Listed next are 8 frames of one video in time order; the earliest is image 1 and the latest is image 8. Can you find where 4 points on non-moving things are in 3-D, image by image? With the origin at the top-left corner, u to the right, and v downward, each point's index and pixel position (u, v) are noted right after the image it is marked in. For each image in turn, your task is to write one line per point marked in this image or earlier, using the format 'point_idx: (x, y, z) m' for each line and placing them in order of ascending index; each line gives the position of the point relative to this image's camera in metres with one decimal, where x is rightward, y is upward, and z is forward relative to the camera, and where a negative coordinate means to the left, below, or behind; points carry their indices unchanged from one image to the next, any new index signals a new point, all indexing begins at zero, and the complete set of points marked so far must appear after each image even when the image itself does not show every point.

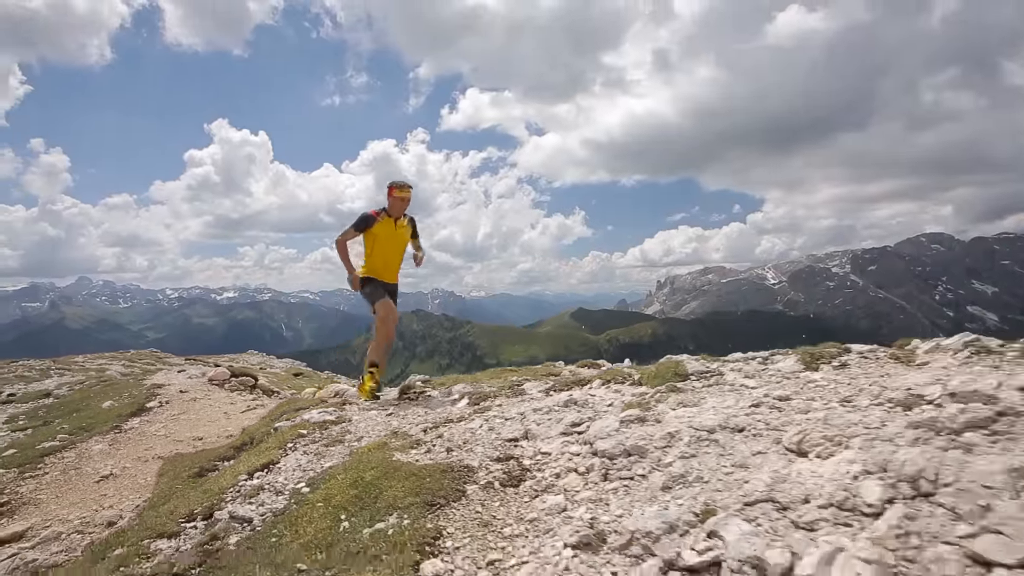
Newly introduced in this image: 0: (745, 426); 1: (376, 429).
0: (+2.7, -1.6, +6.2) m
1: (-2.6, -2.7, +10.0) m
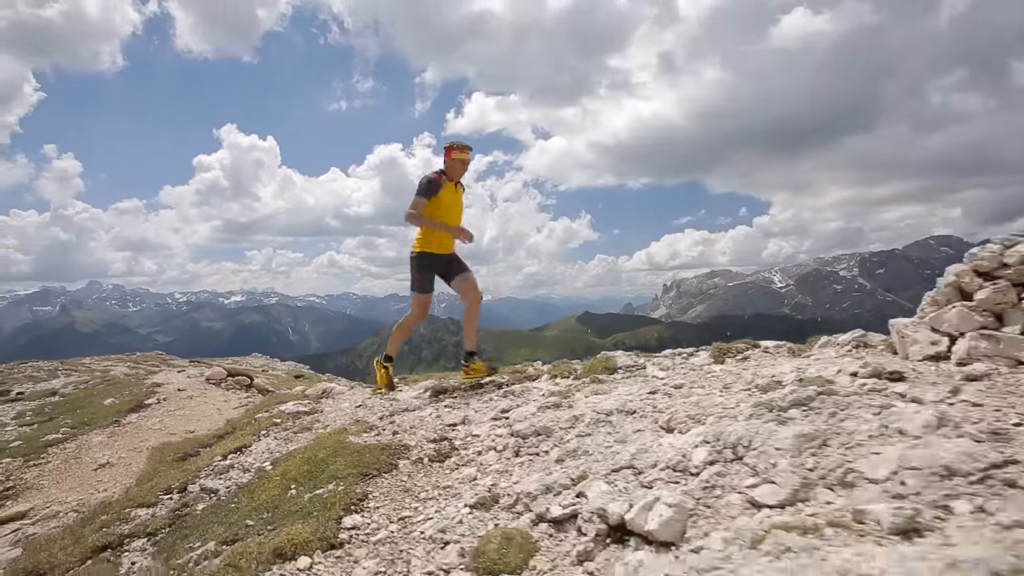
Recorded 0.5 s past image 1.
0: (+1.7, -1.6, +7.2) m
1: (-3.5, -2.7, +11.0) m
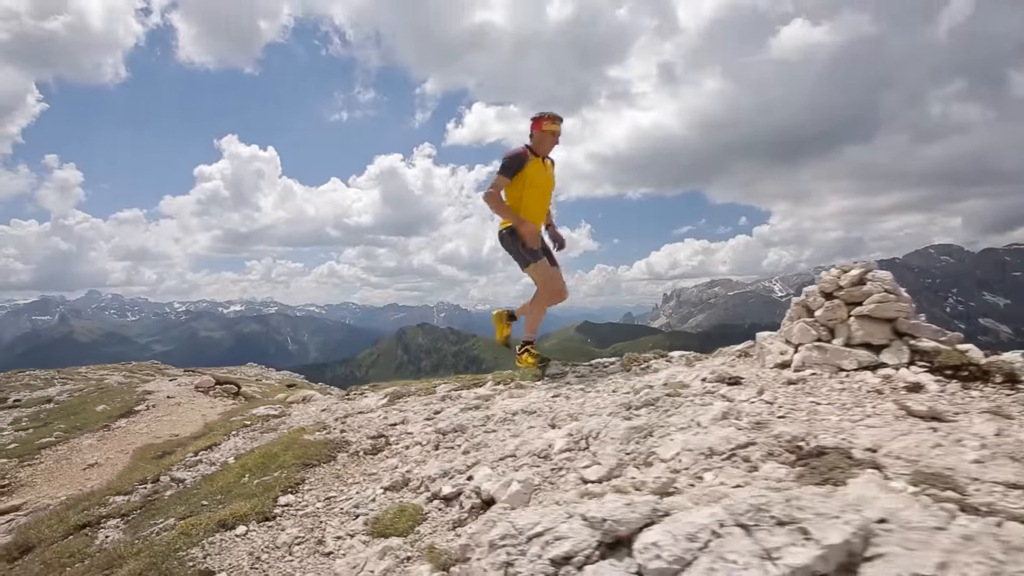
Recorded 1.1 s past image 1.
0: (+0.4, -1.9, +8.5) m
1: (-4.8, -3.1, +12.3) m
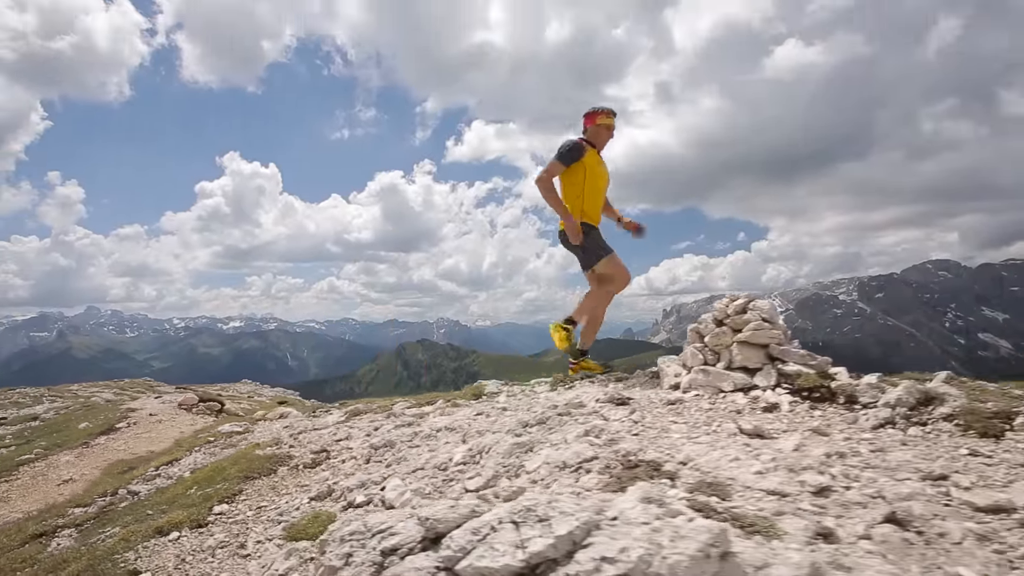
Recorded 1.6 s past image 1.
0: (-1.0, -2.4, +9.3) m
1: (-6.2, -3.7, +13.1) m
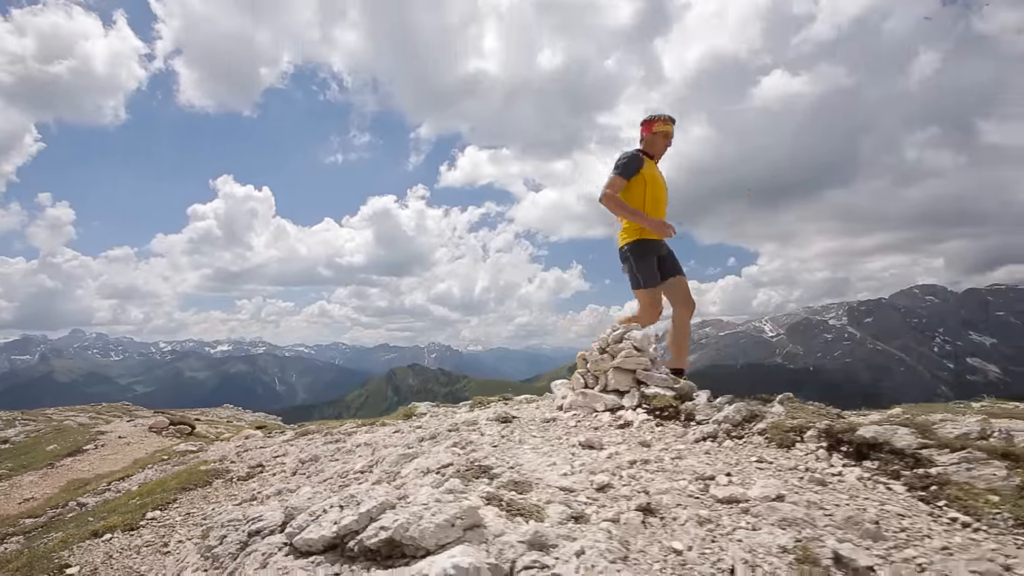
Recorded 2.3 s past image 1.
0: (-2.8, -3.1, +10.5) m
1: (-8.0, -4.5, +14.1) m
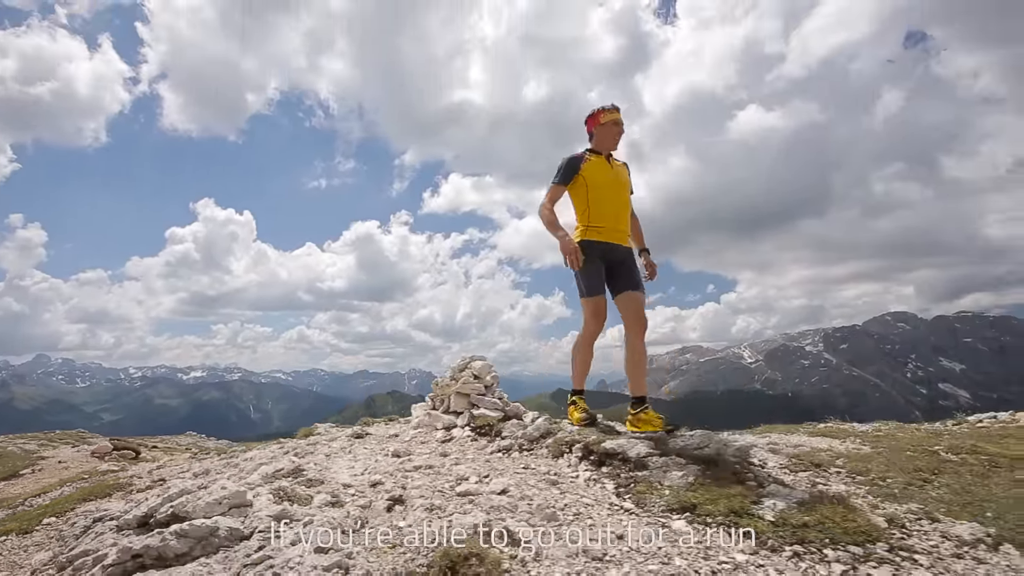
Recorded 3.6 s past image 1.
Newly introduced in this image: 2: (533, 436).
0: (-6.0, -3.9, +12.2) m
1: (-11.4, -5.5, +15.6) m
2: (+0.4, -2.9, +10.2) m
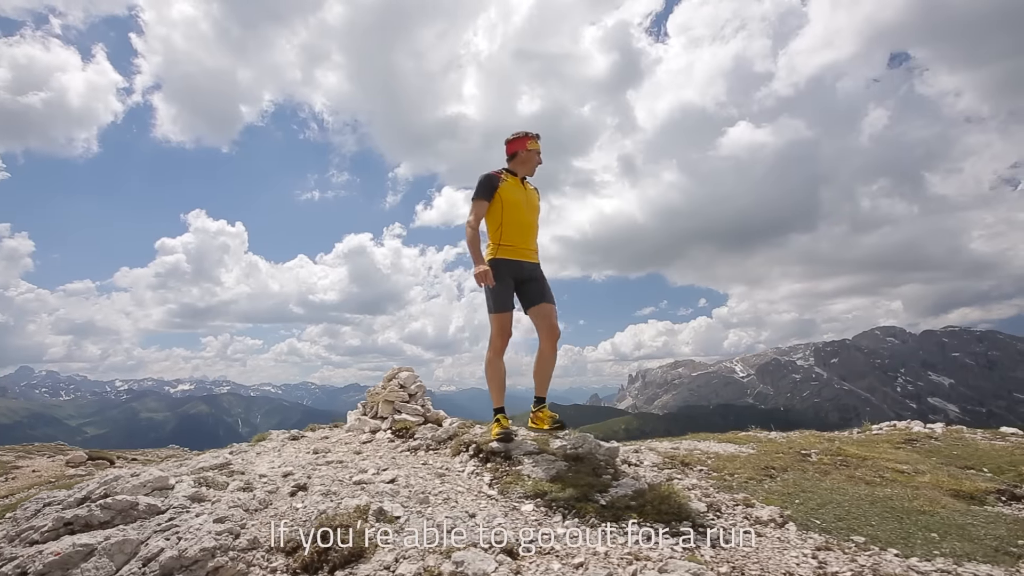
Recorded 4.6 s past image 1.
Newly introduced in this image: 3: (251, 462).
0: (-8.0, -4.4, +13.6) m
1: (-13.4, -6.0, +16.8) m
2: (-1.6, -3.3, +11.7) m
3: (-5.0, -3.4, +10.2) m
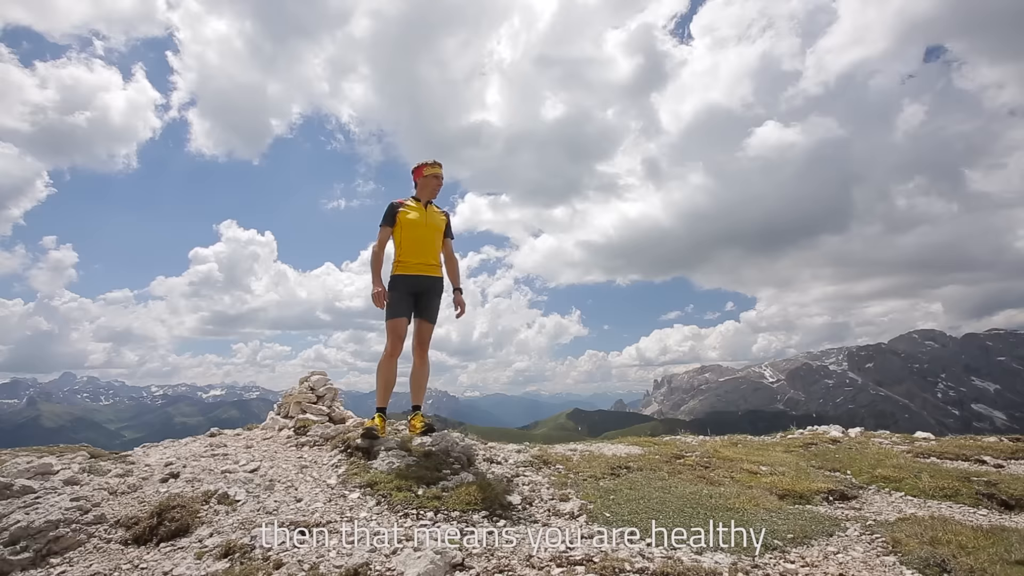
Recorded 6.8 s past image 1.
0: (-10.8, -4.8, +14.9) m
1: (-16.1, -6.5, +18.4) m
2: (-4.5, -3.7, +12.8) m
3: (-8.0, -3.7, +11.5) m
